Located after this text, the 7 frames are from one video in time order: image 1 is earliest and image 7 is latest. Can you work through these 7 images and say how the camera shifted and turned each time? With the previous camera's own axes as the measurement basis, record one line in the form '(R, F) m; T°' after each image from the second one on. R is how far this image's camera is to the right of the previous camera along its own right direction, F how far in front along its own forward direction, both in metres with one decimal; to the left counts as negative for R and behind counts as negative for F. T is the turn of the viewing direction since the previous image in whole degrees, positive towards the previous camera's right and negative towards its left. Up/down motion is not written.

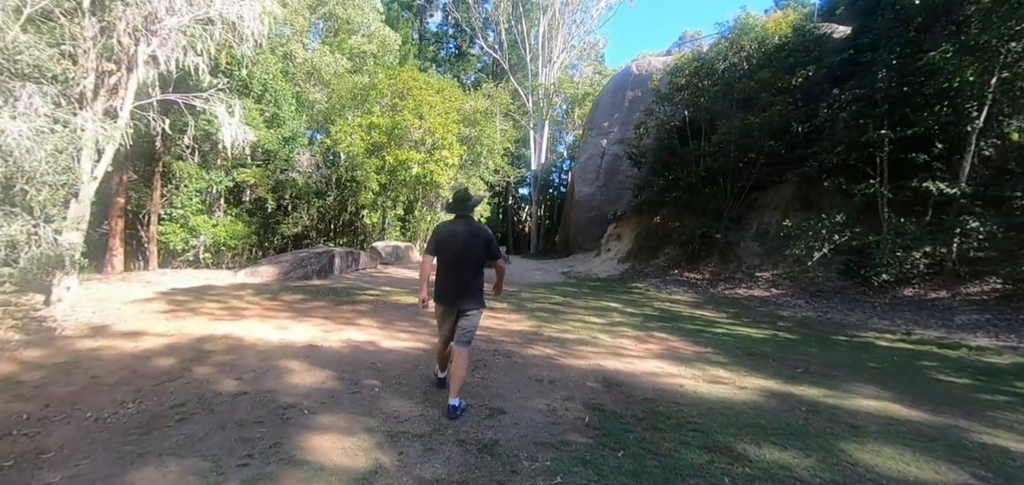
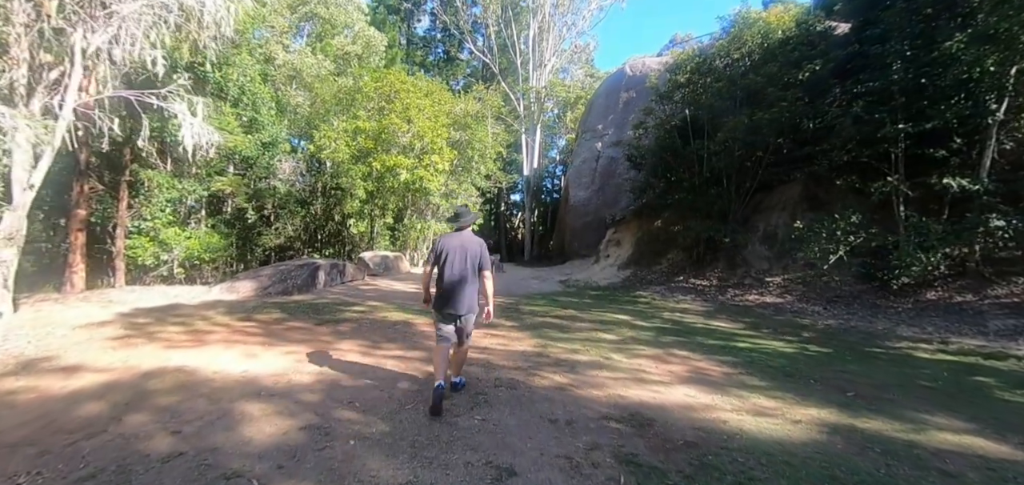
(-0.1, +0.6) m; +1°
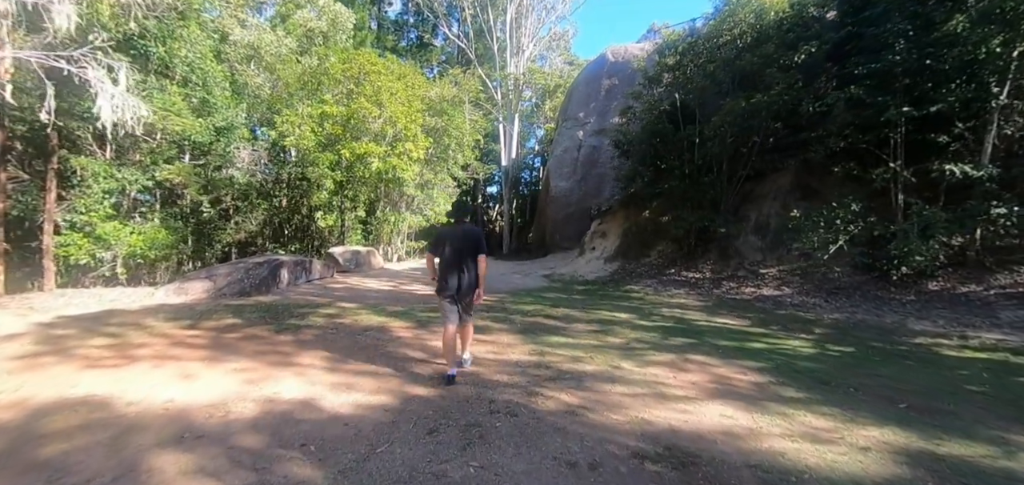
(-0.1, +0.7) m; +3°
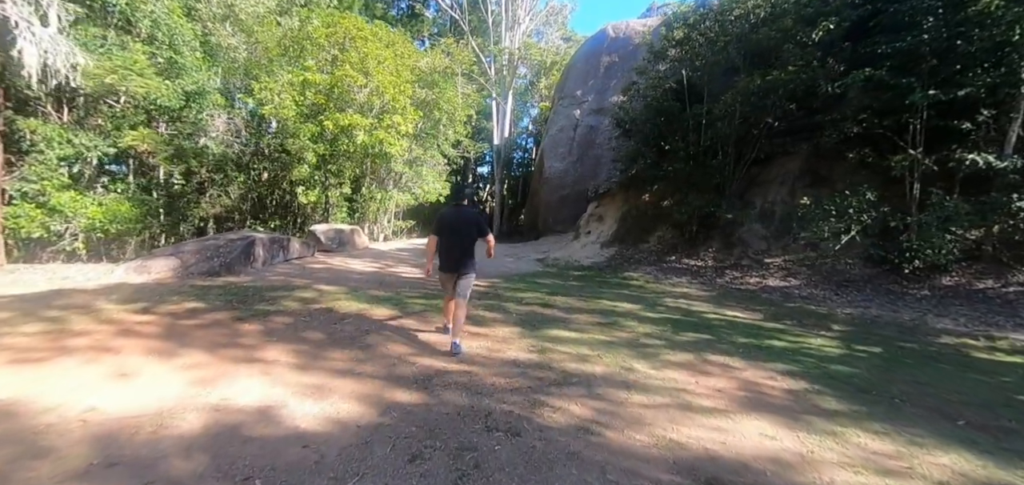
(-0.1, +0.6) m; +1°
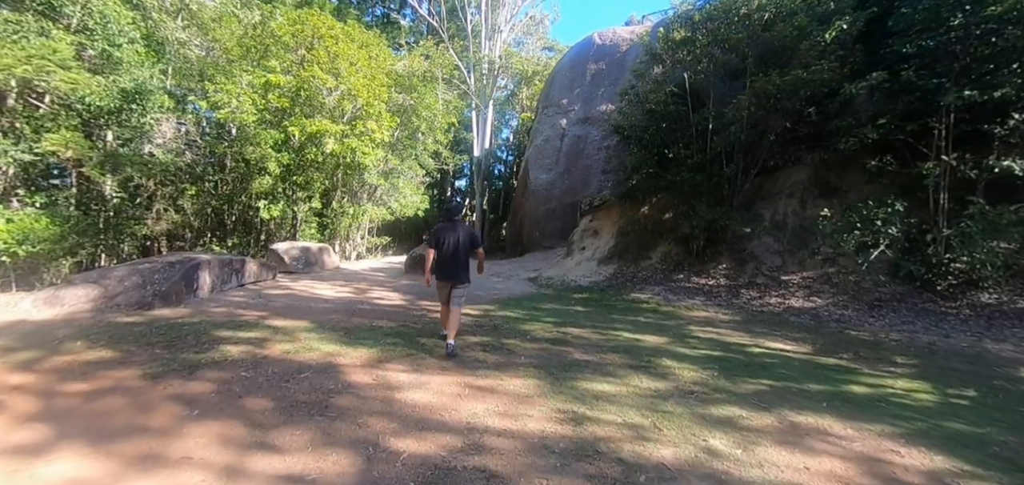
(-0.3, +1.0) m; +3°
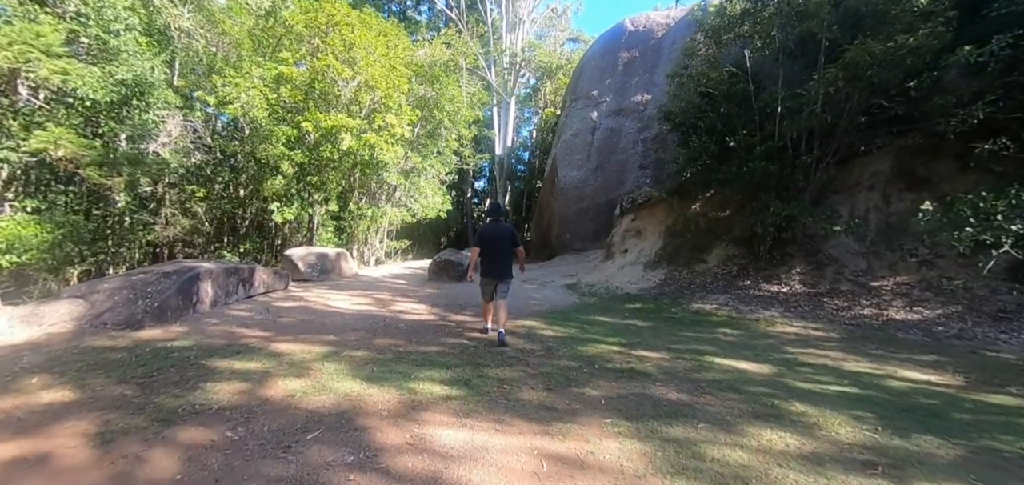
(-0.4, +1.0) m; -2°
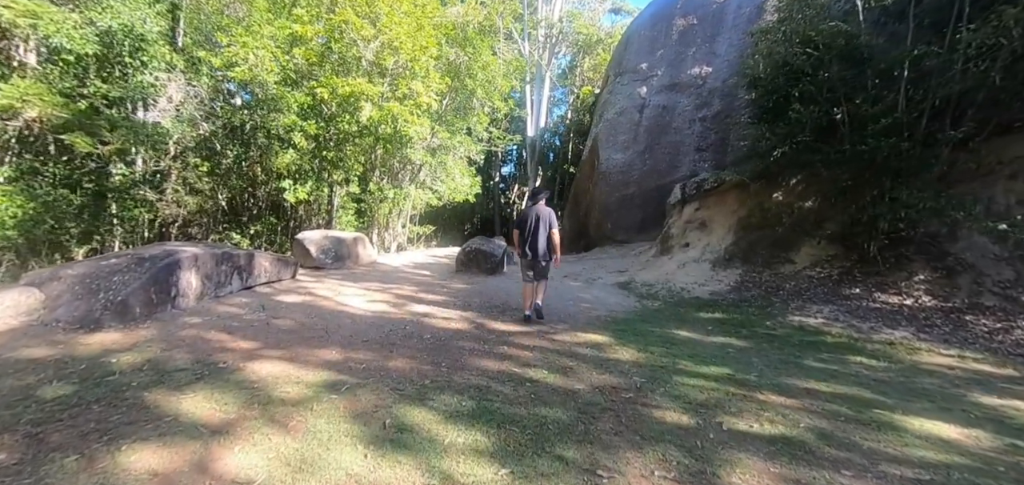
(-0.4, +1.3) m; -3°
